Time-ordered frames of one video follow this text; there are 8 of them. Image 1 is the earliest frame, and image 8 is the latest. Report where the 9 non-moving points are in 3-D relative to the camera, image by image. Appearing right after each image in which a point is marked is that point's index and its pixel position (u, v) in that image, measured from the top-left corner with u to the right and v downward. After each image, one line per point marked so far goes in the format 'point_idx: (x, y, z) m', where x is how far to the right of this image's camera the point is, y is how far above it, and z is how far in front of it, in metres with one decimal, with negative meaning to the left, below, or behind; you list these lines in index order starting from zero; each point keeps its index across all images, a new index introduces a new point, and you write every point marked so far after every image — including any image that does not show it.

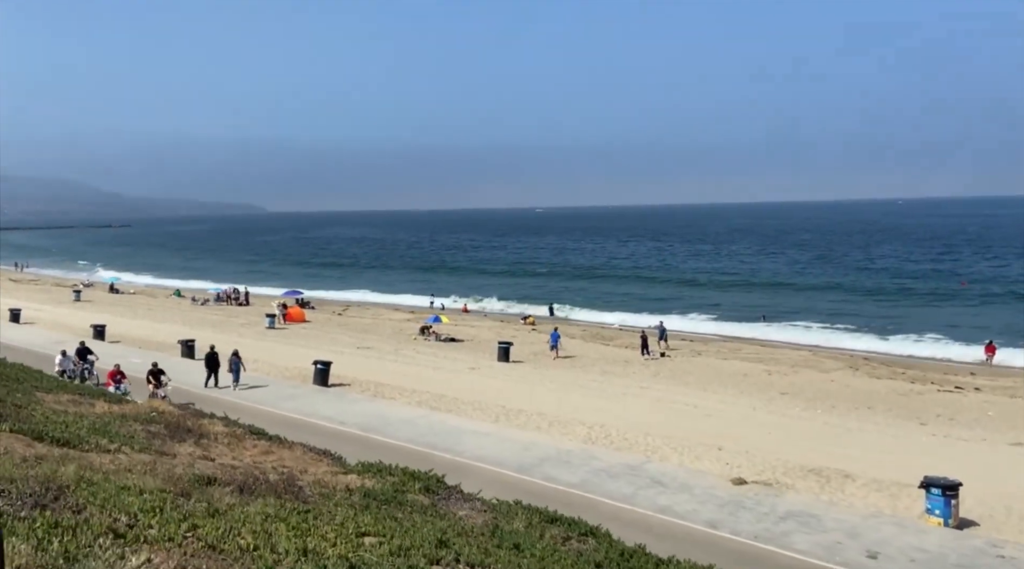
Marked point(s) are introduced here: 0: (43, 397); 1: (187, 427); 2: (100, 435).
0: (-6.5, -1.5, +13.6) m
1: (-4.0, -1.7, +12.1) m
2: (-3.8, -1.4, +9.2) m
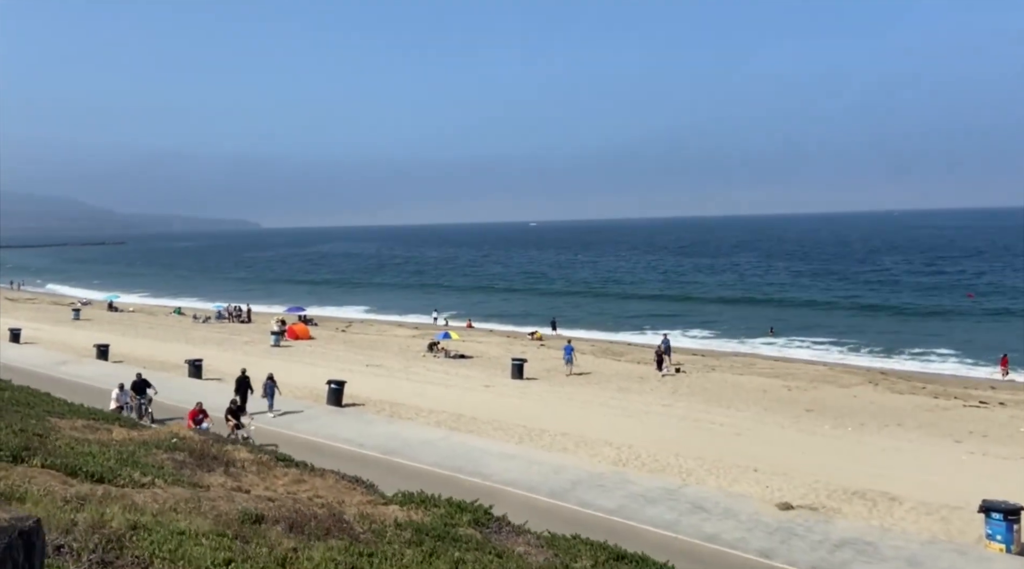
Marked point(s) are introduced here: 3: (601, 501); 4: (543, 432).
0: (-6.0, -1.8, +13.1) m
1: (-3.5, -2.0, +11.6) m
2: (-3.3, -1.6, +8.7) m
3: (+1.2, -2.9, +13.1) m
4: (+0.6, -2.8, +19.1) m
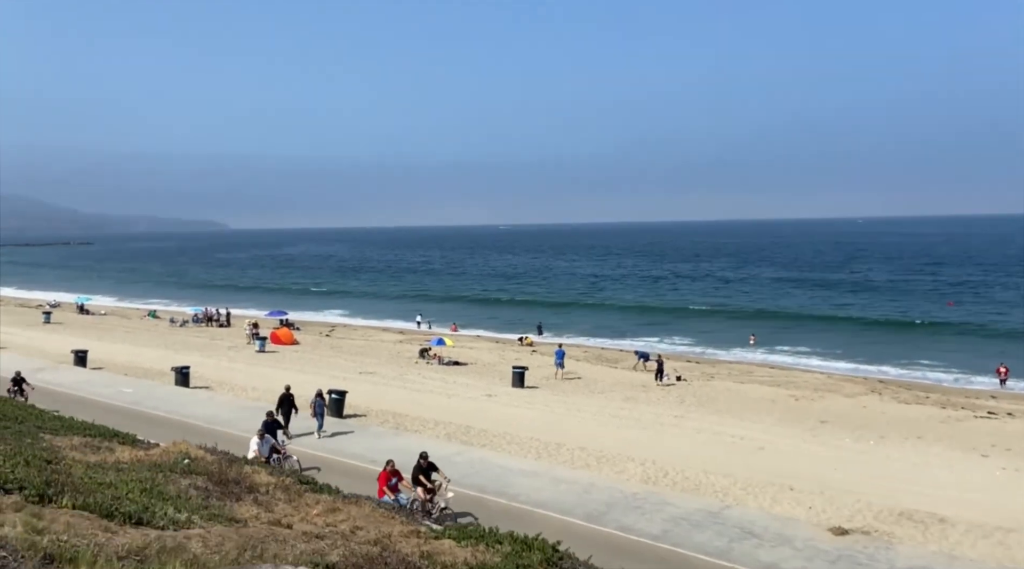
0: (-5.6, -1.9, +12.1) m
1: (-3.0, -2.1, +10.7) m
2: (-2.8, -1.7, +7.8) m
3: (+1.6, -3.0, +12.3) m
4: (+0.9, -3.0, +18.3) m
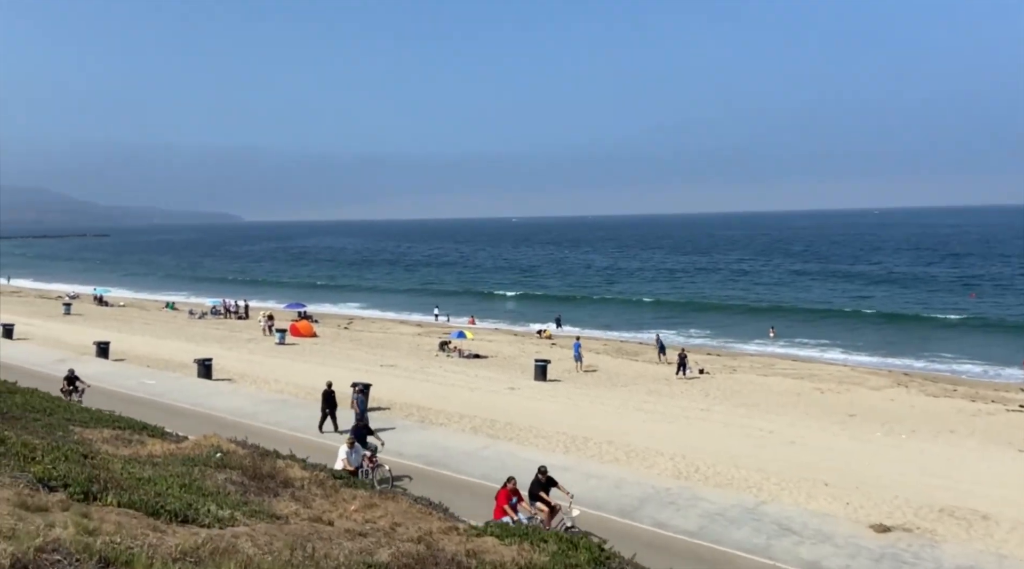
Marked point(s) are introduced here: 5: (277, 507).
0: (-5.1, -1.8, +12.0) m
1: (-2.6, -2.0, +10.6) m
2: (-2.4, -1.6, +7.7) m
3: (+2.0, -2.9, +12.1) m
4: (+1.4, -2.8, +18.1) m
5: (-2.0, -1.9, +8.4) m
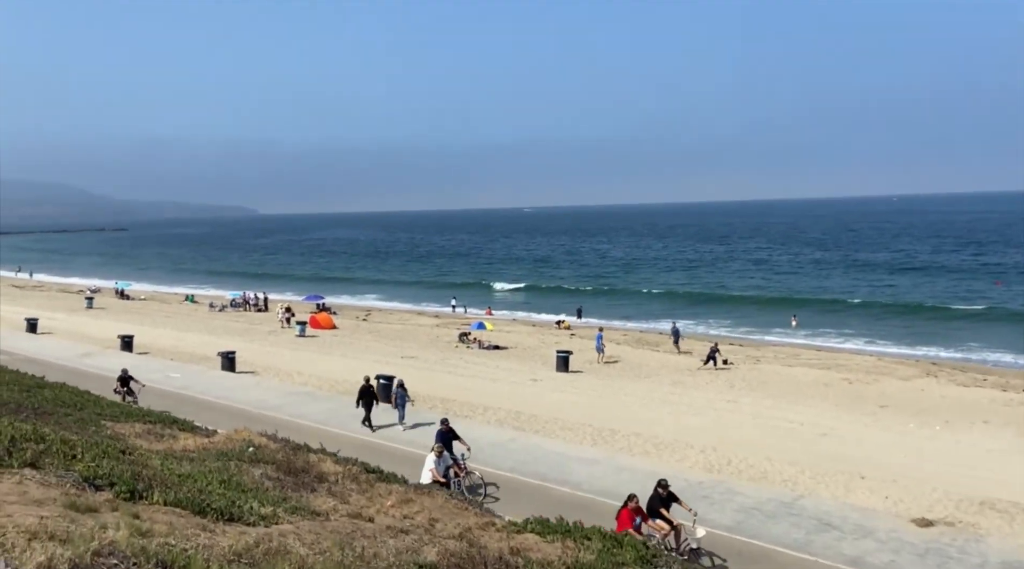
0: (-4.7, -1.8, +12.0) m
1: (-2.3, -1.9, +10.5) m
2: (-2.1, -1.6, +7.6) m
3: (+2.4, -2.8, +12.0) m
4: (+1.9, -2.7, +18.0) m
5: (-1.7, -1.8, +8.4) m
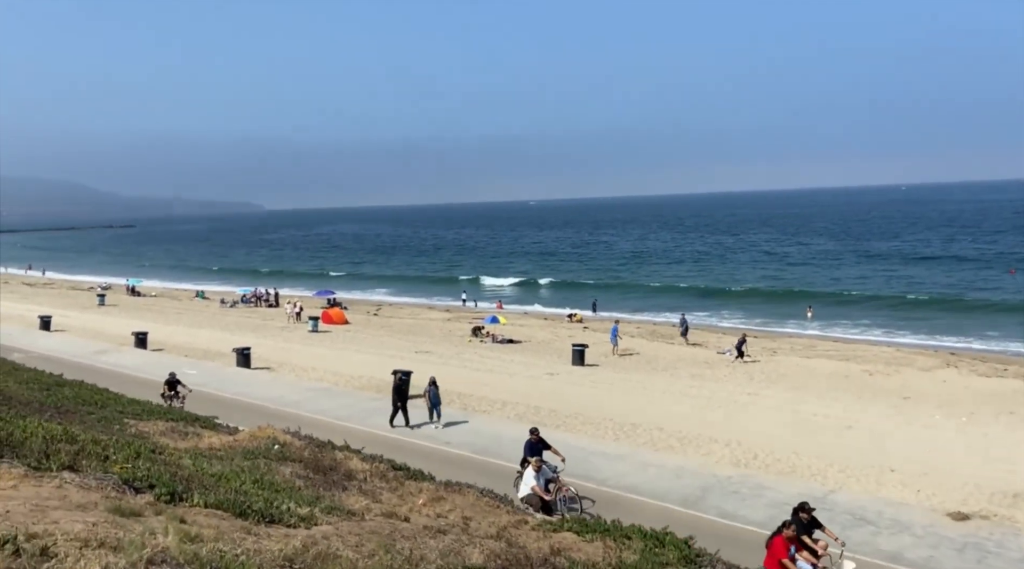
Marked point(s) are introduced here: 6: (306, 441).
0: (-4.4, -1.7, +11.9) m
1: (-1.9, -1.9, +10.4) m
2: (-1.8, -1.6, +7.5) m
3: (+2.8, -2.7, +11.8) m
4: (+2.2, -2.6, +17.8) m
5: (-1.4, -1.8, +8.2) m
6: (-2.6, -1.9, +12.3) m
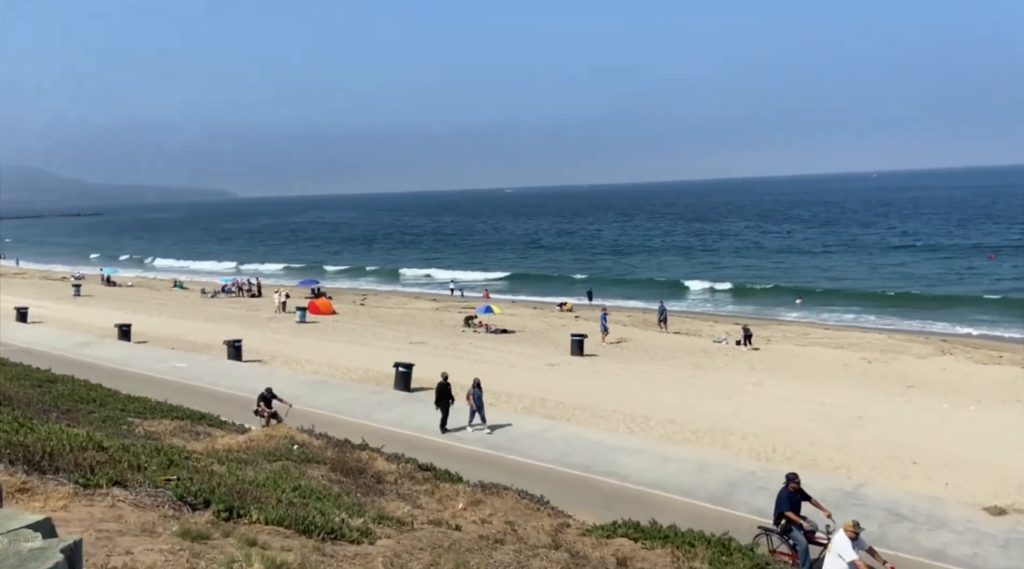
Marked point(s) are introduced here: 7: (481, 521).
0: (-4.1, -1.7, +11.3) m
1: (-1.6, -1.8, +10.0) m
2: (-1.4, -1.5, +7.0) m
3: (+3.1, -2.6, +11.5) m
4: (+2.4, -2.4, +17.5) m
5: (-1.0, -1.8, +7.8) m
6: (-2.3, -1.8, +11.8) m
7: (-0.2, -1.9, +8.0) m
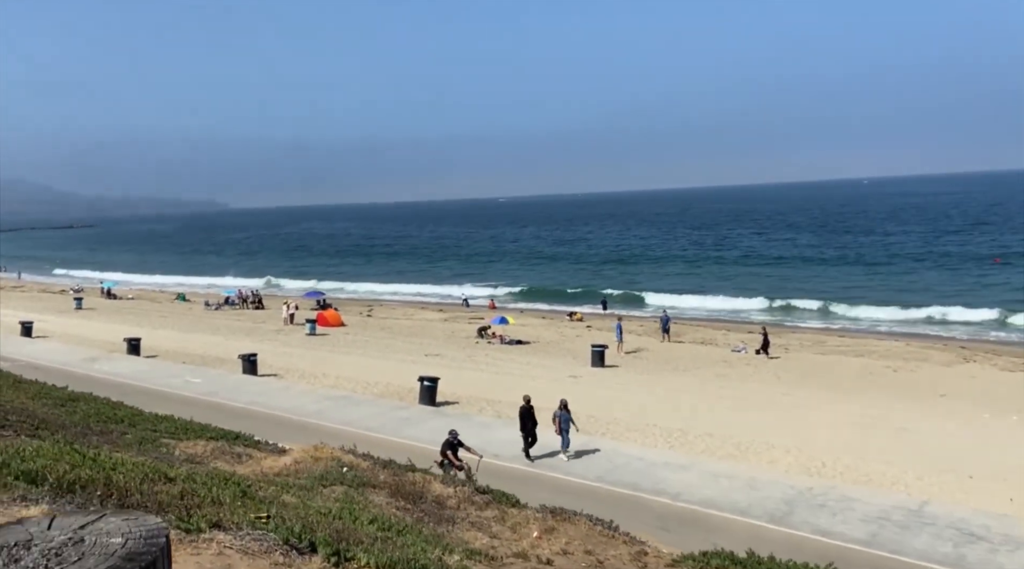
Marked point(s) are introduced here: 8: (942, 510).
0: (-3.5, -1.8, +10.9) m
1: (-1.0, -2.0, +9.5) m
2: (-0.7, -1.7, +6.6) m
3: (+3.7, -2.7, +11.1) m
4: (+3.0, -2.6, +17.1) m
5: (-0.3, -1.9, +7.4) m
6: (-1.6, -2.0, +11.3) m
7: (+0.4, -2.0, +7.6) m
8: (+5.1, -2.7, +11.8) m
